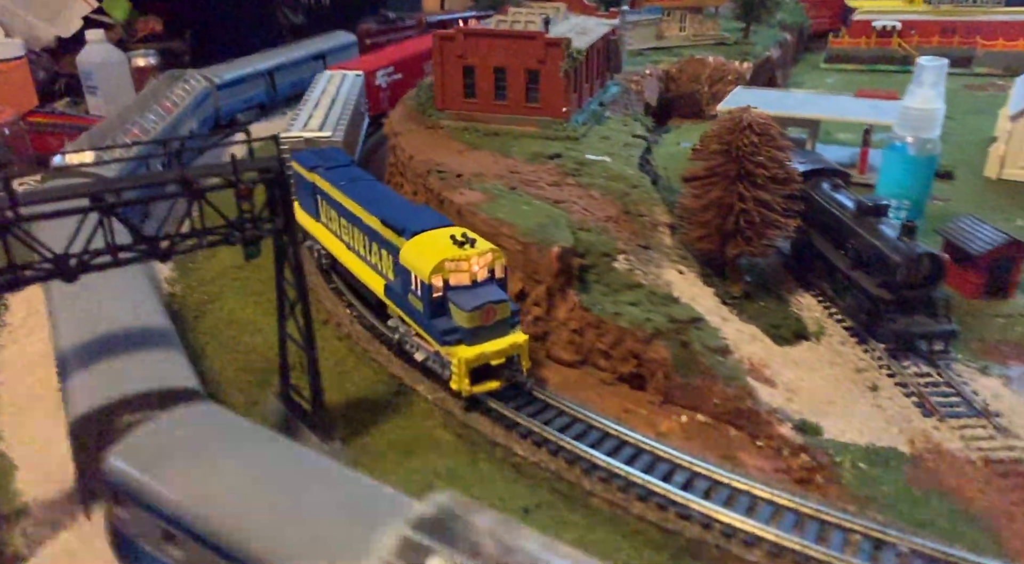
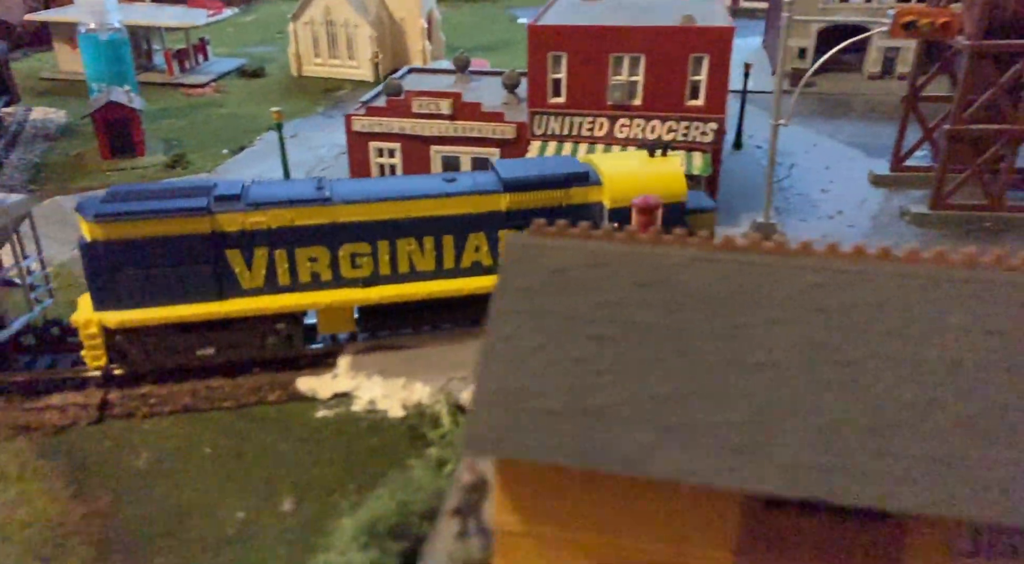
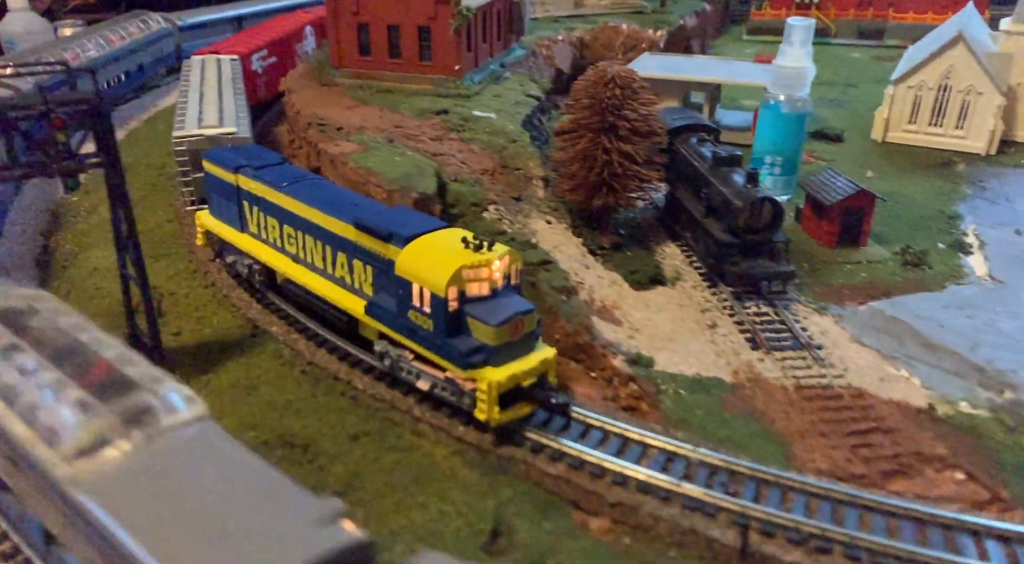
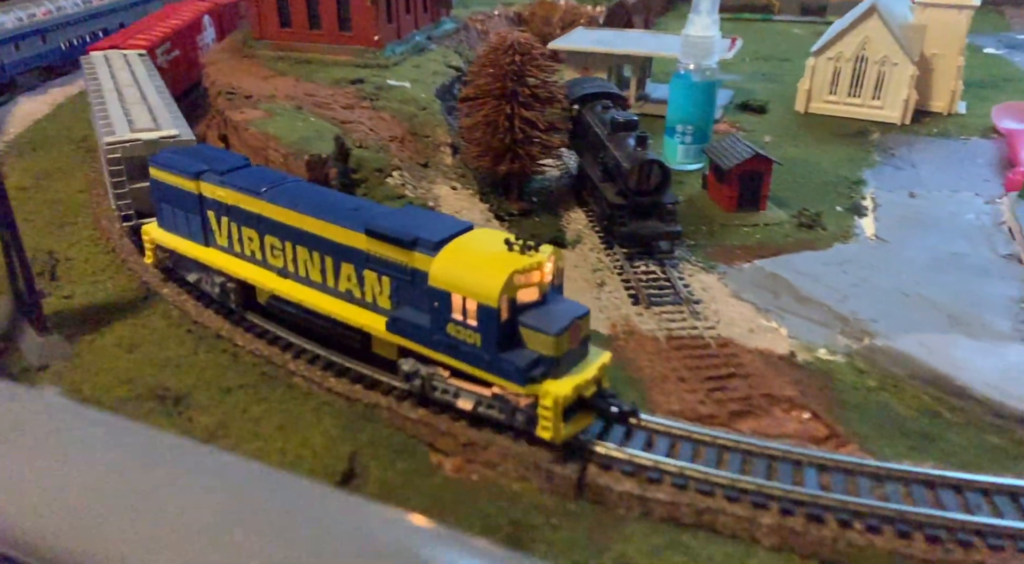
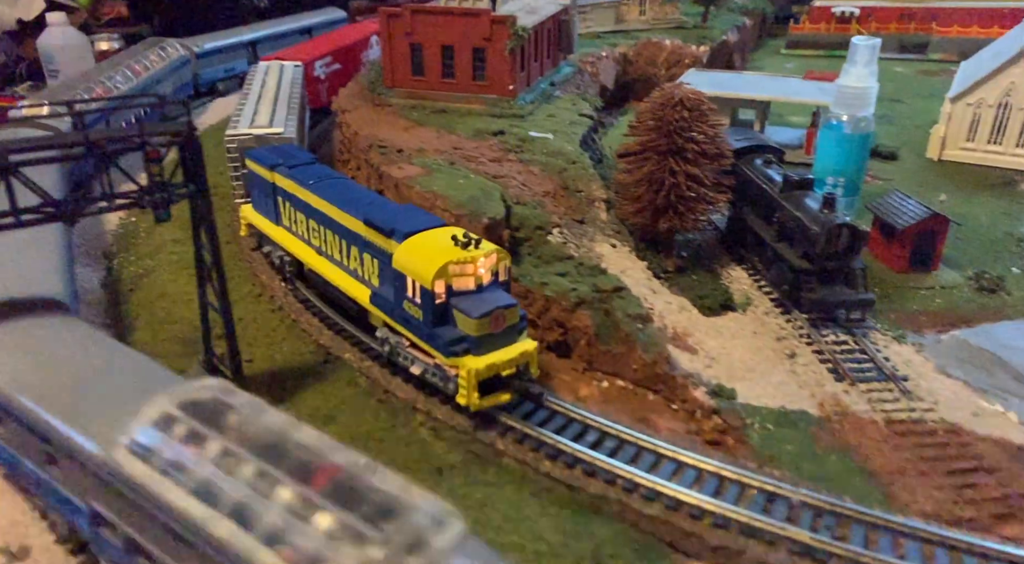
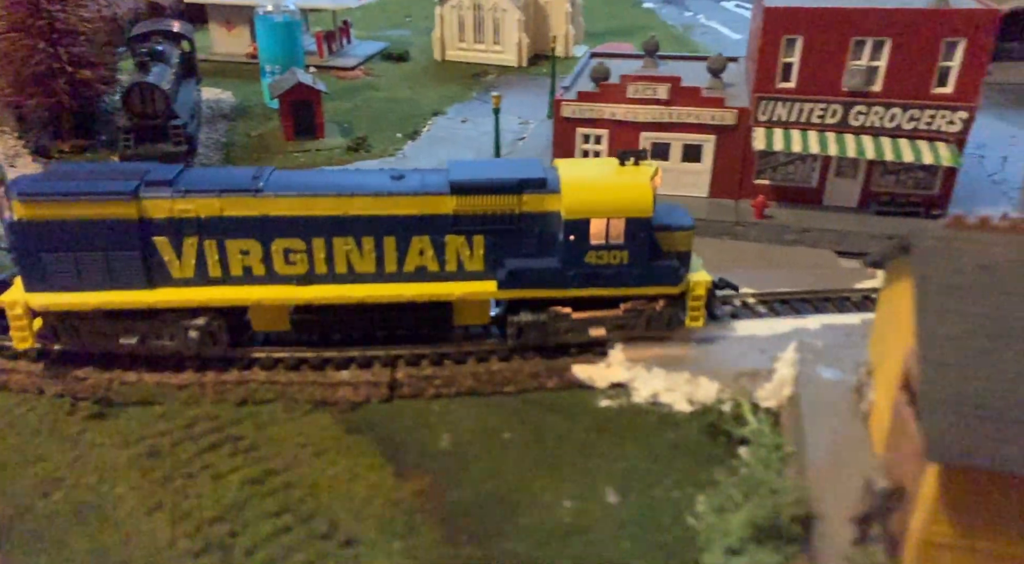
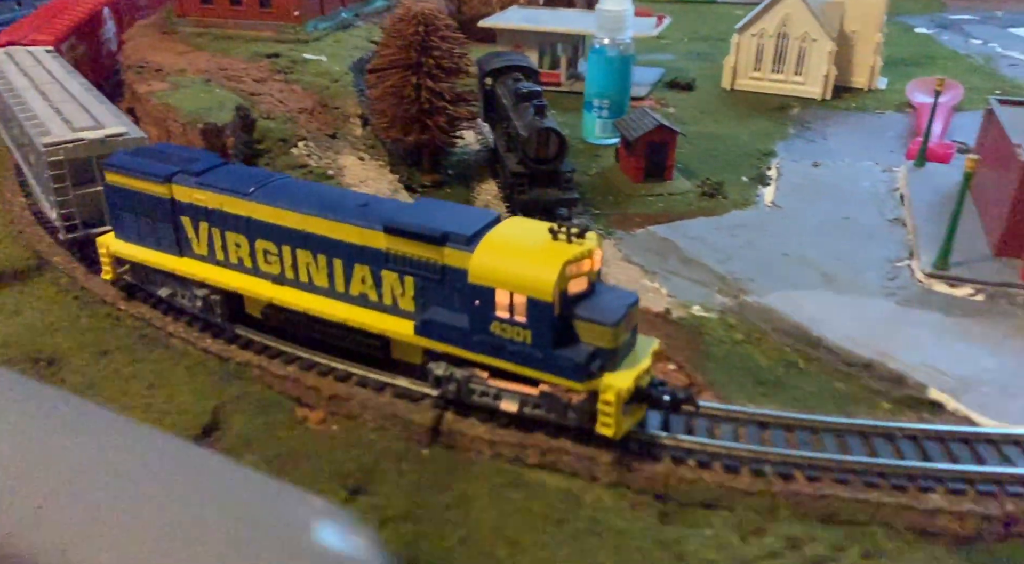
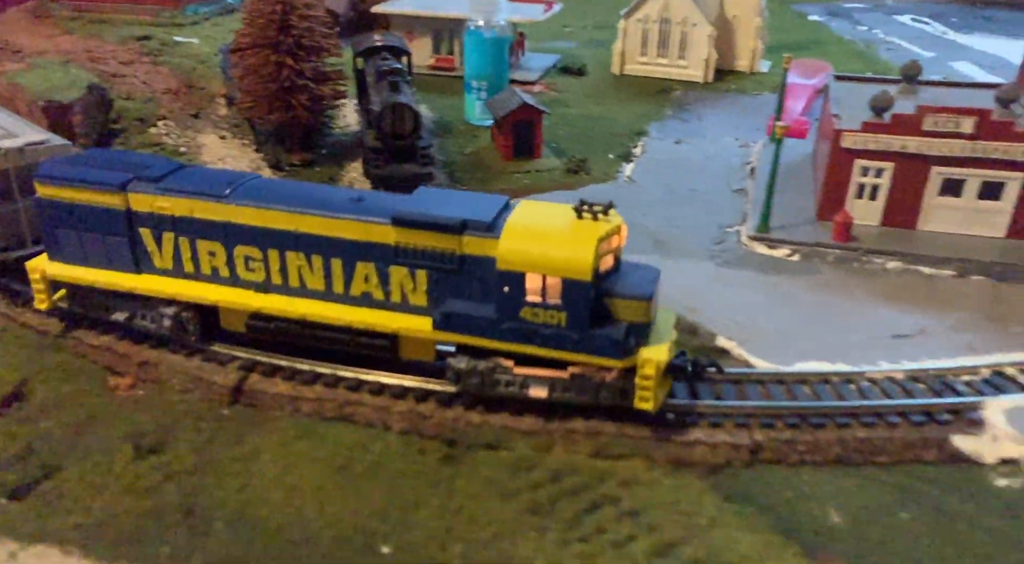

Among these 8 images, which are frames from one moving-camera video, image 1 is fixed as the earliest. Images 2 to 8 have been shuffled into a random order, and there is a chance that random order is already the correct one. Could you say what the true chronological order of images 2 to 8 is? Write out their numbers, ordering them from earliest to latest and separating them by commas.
5, 3, 4, 7, 8, 6, 2
